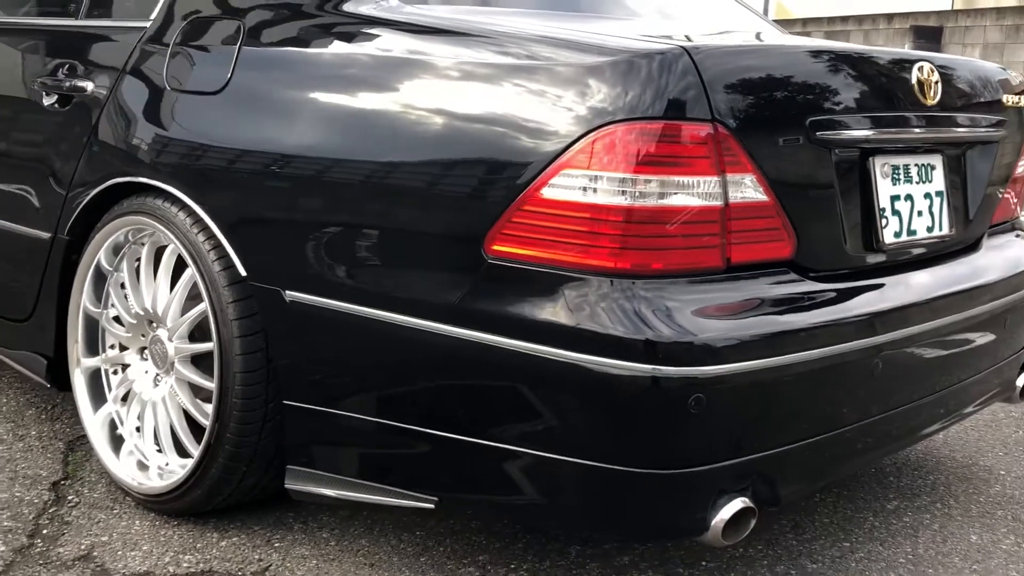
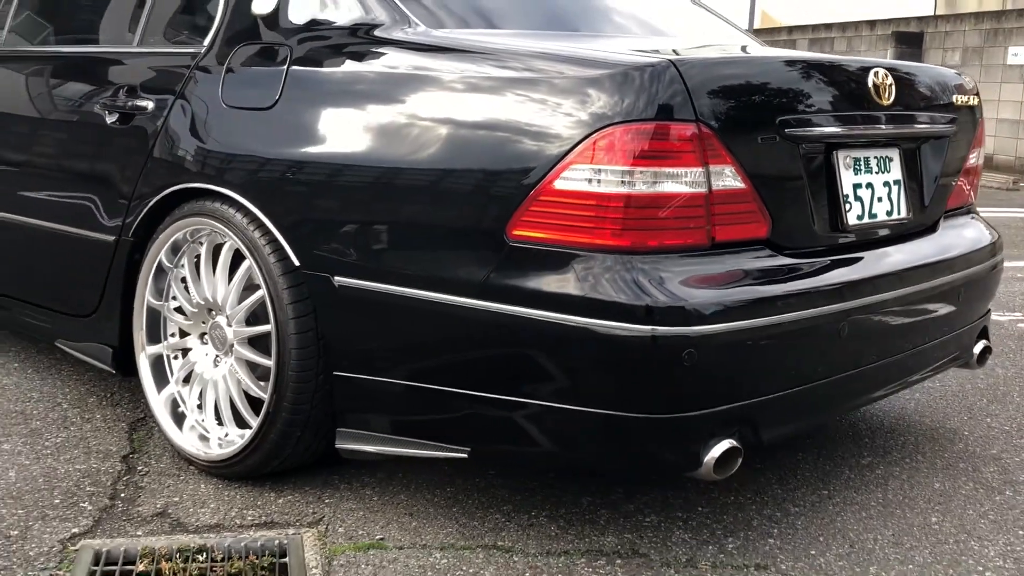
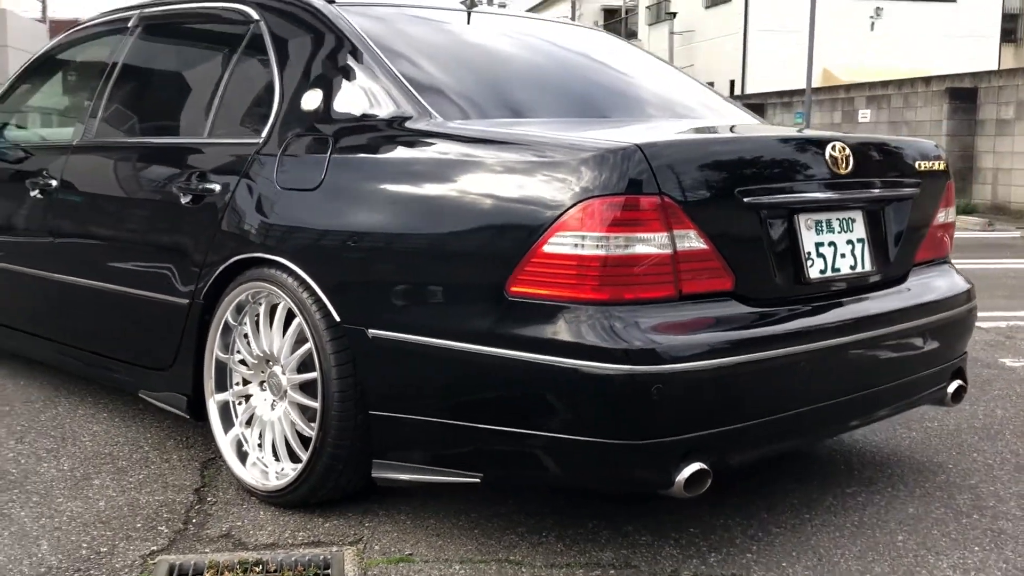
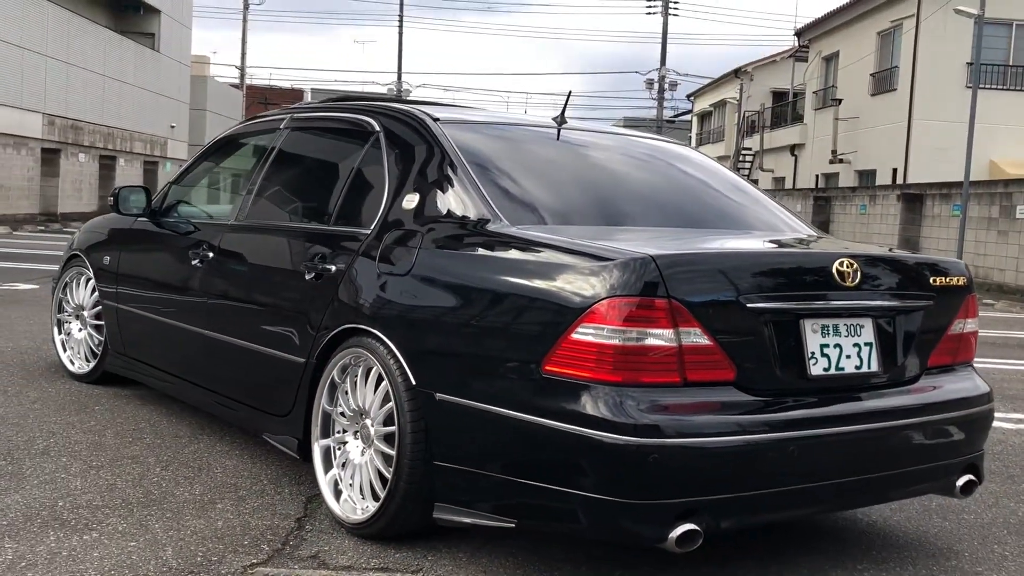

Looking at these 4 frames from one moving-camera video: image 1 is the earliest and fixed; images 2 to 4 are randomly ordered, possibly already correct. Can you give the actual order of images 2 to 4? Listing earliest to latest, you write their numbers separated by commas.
2, 3, 4
